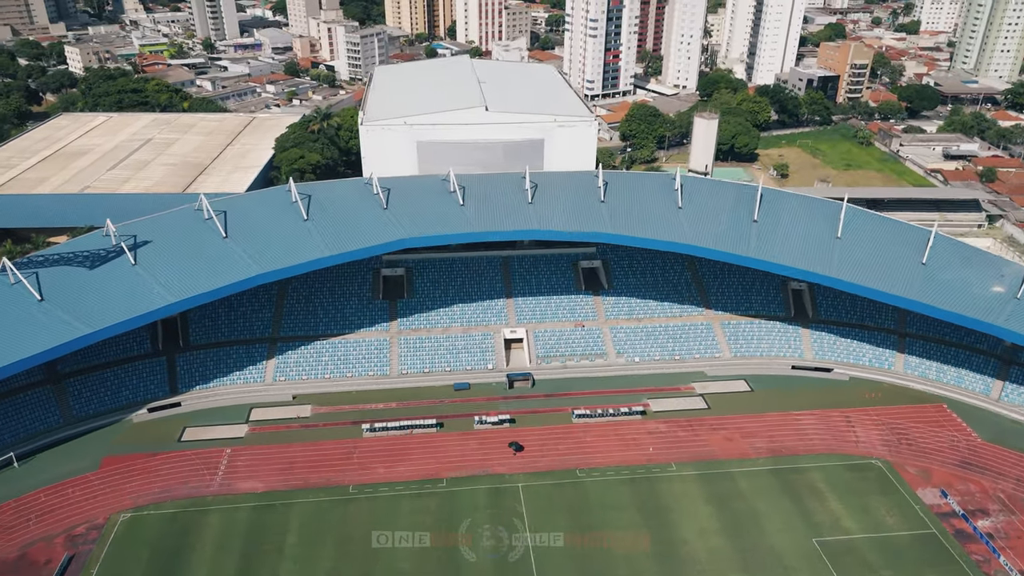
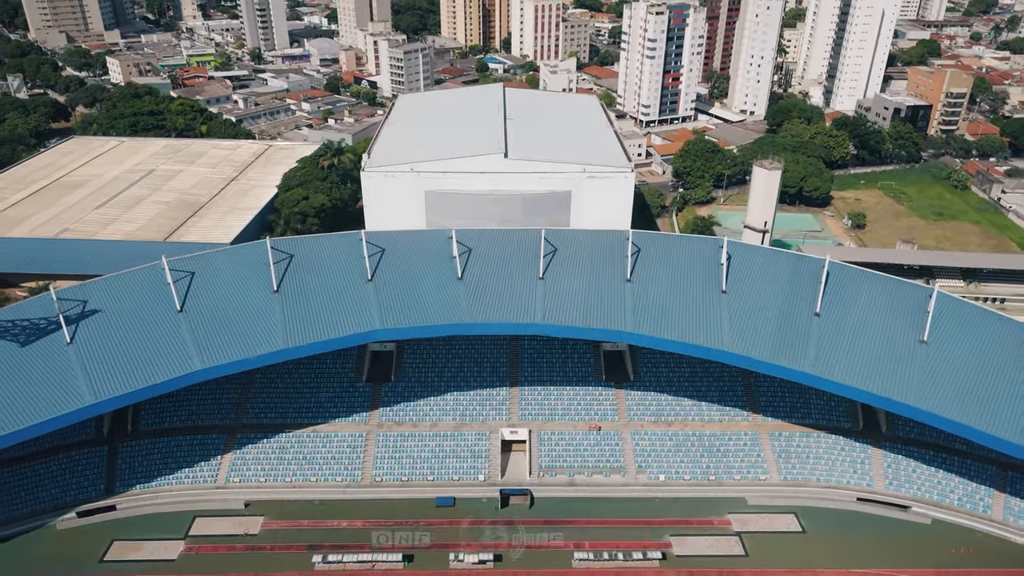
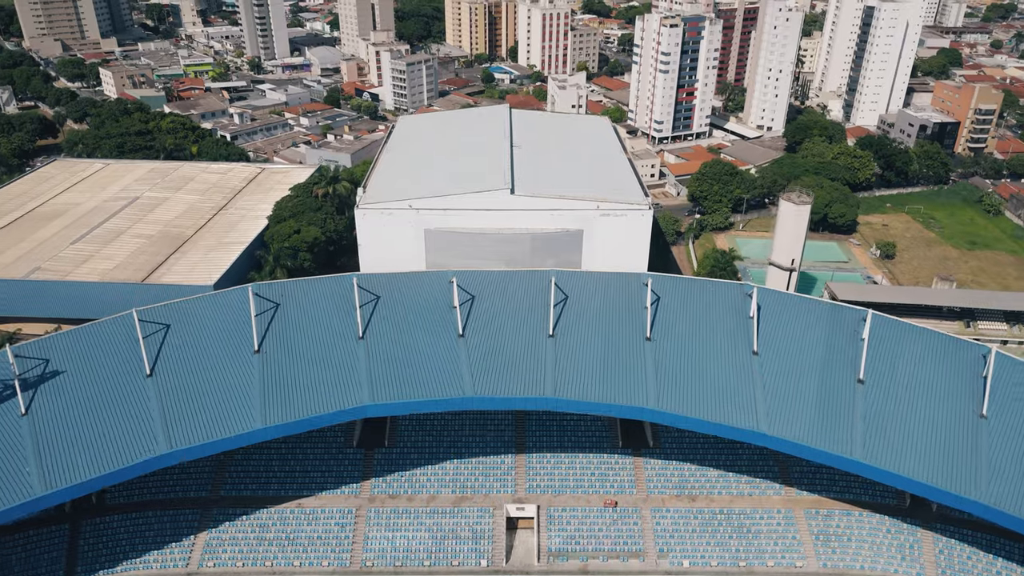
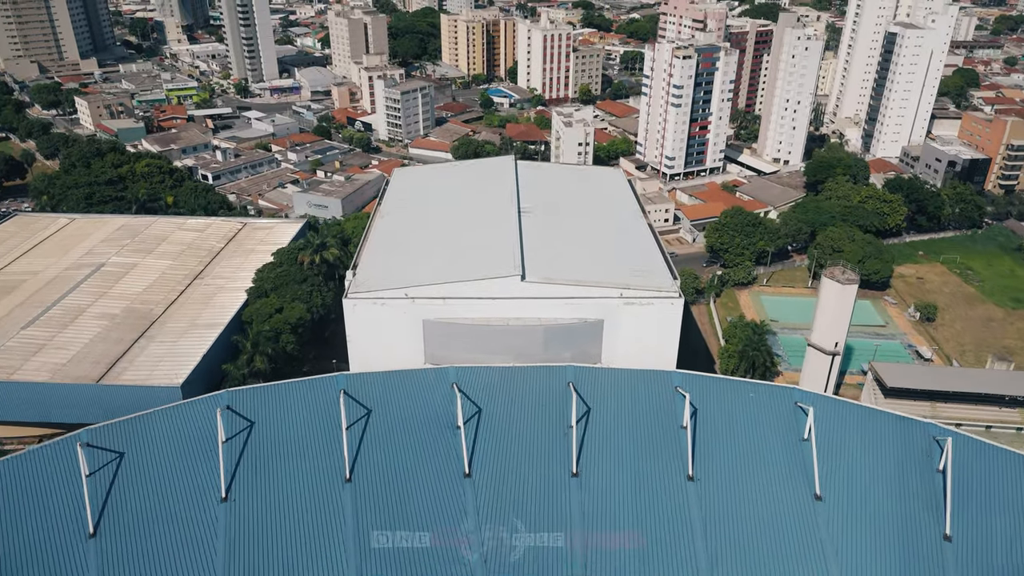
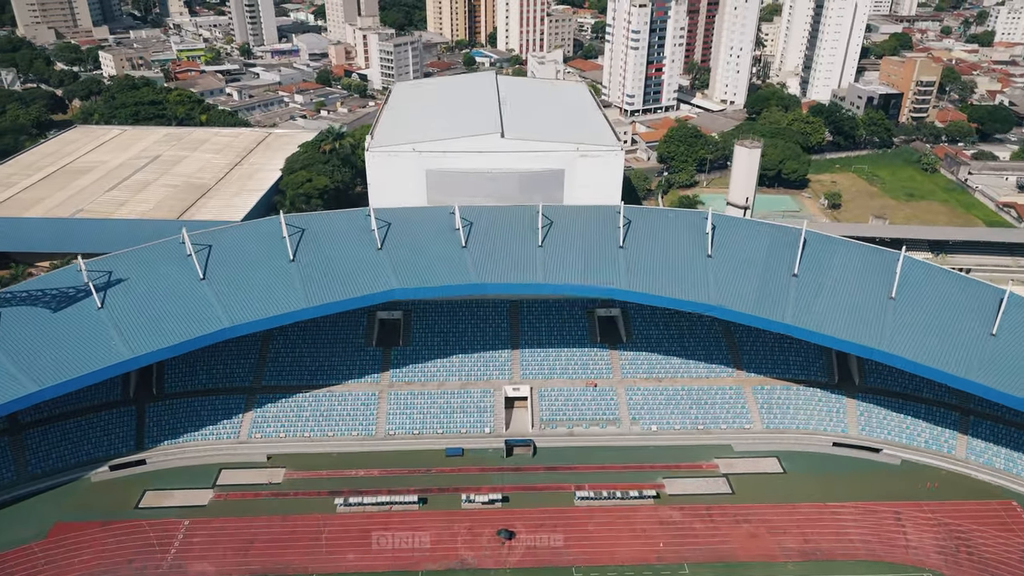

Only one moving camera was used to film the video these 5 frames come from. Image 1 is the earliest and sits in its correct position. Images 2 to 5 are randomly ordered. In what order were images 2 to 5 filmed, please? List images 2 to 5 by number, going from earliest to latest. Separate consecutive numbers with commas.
5, 2, 3, 4
